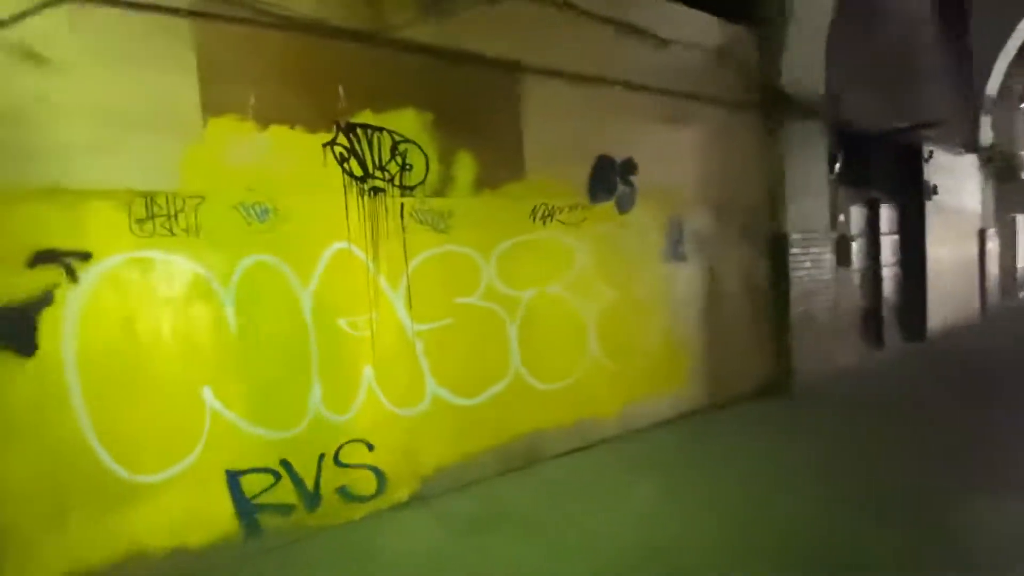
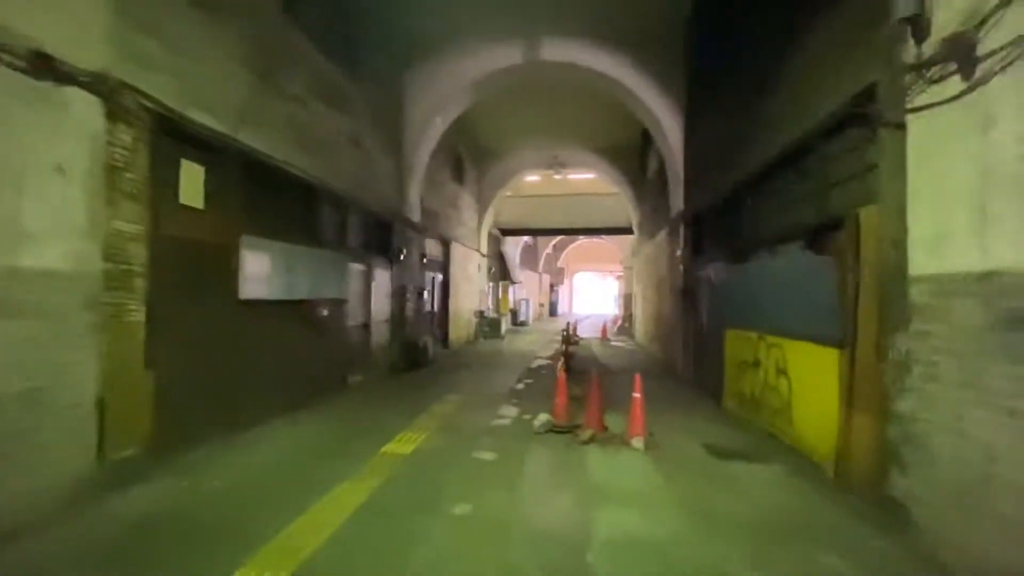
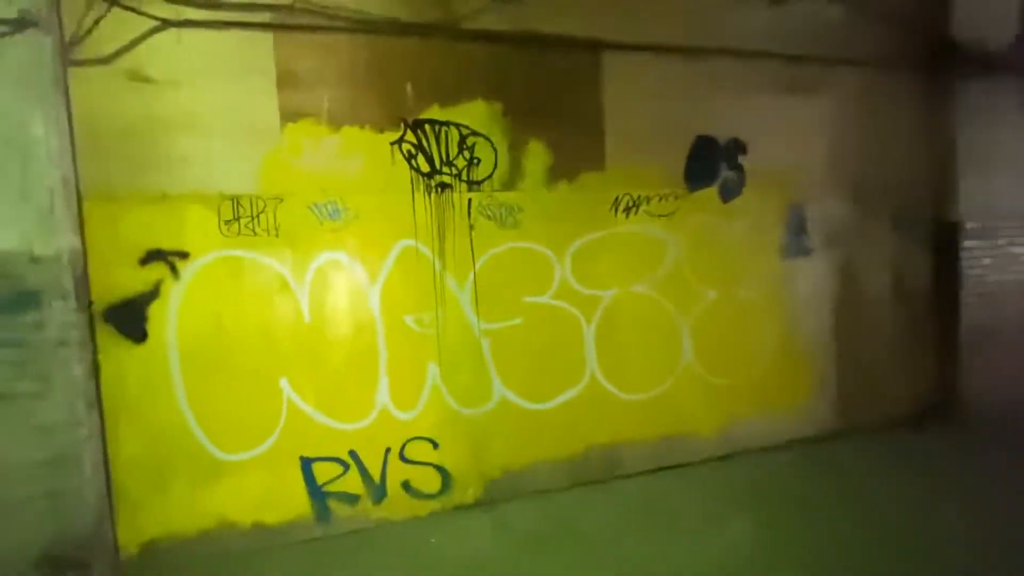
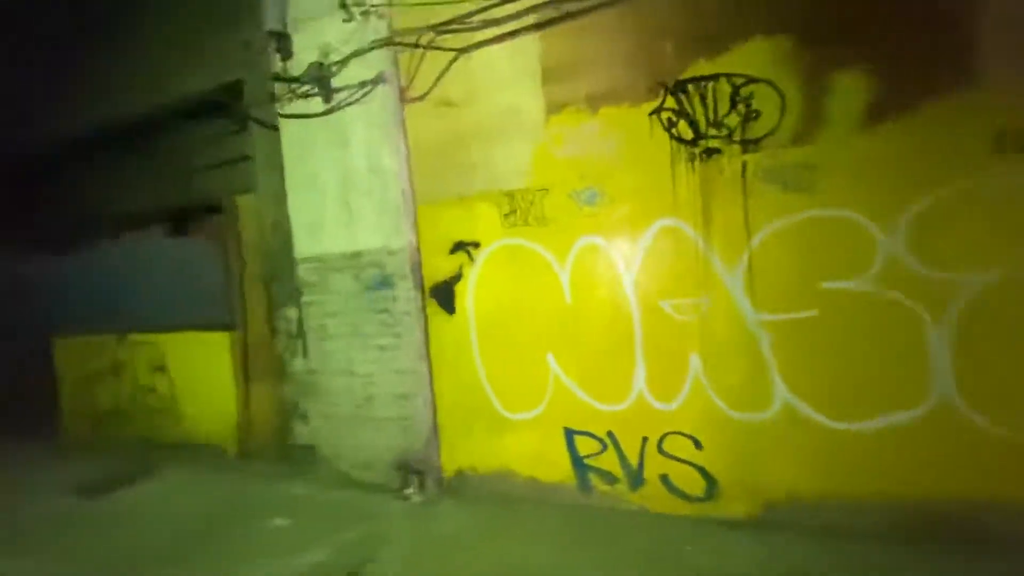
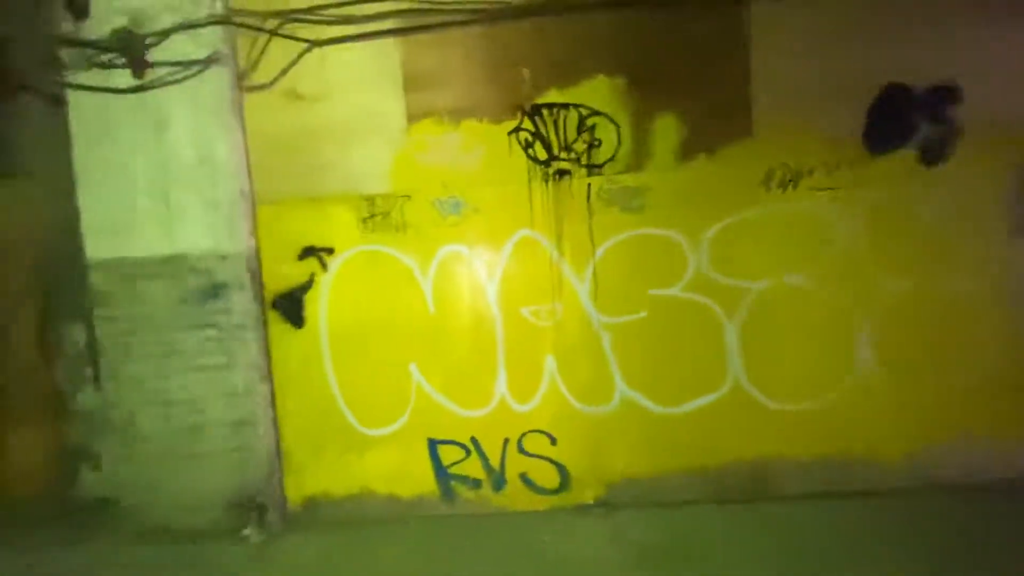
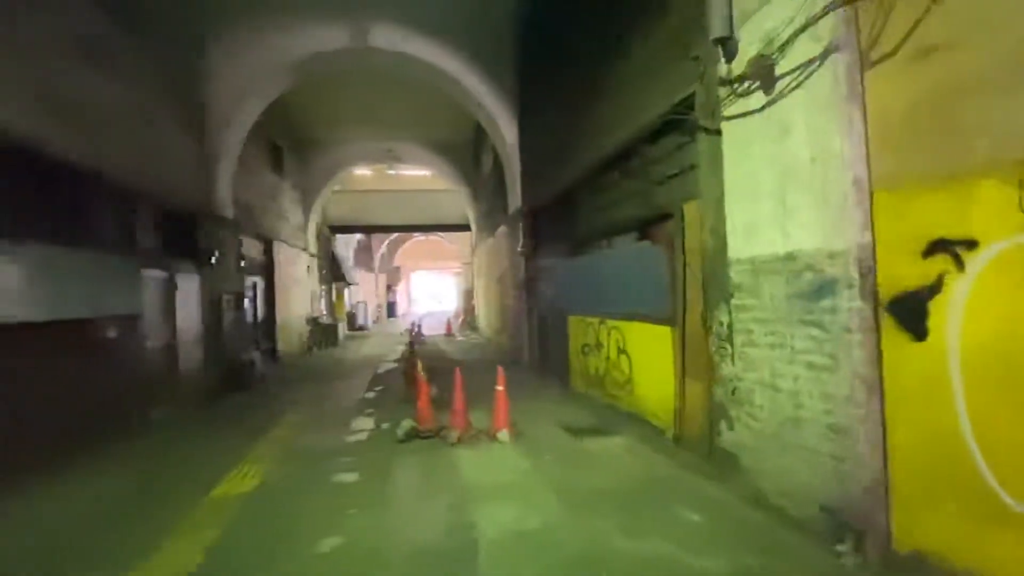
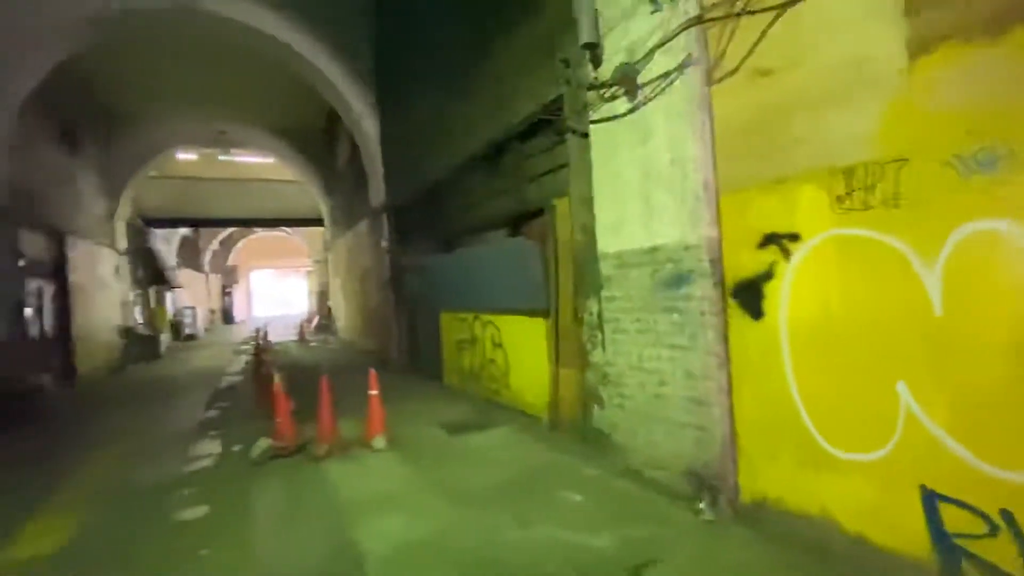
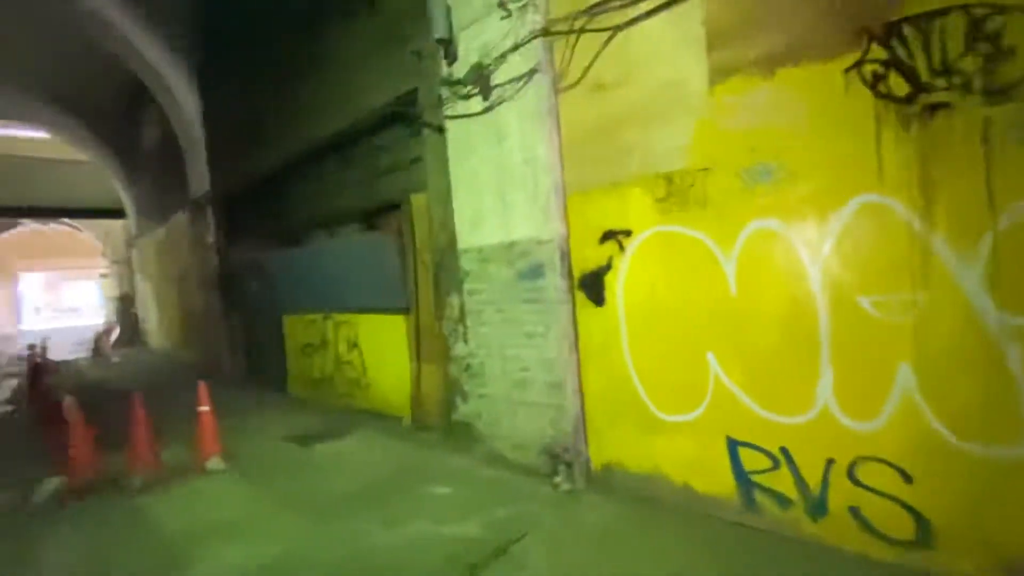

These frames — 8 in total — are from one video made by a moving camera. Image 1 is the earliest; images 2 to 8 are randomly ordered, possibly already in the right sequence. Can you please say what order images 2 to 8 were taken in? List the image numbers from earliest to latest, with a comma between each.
3, 5, 4, 8, 7, 6, 2
